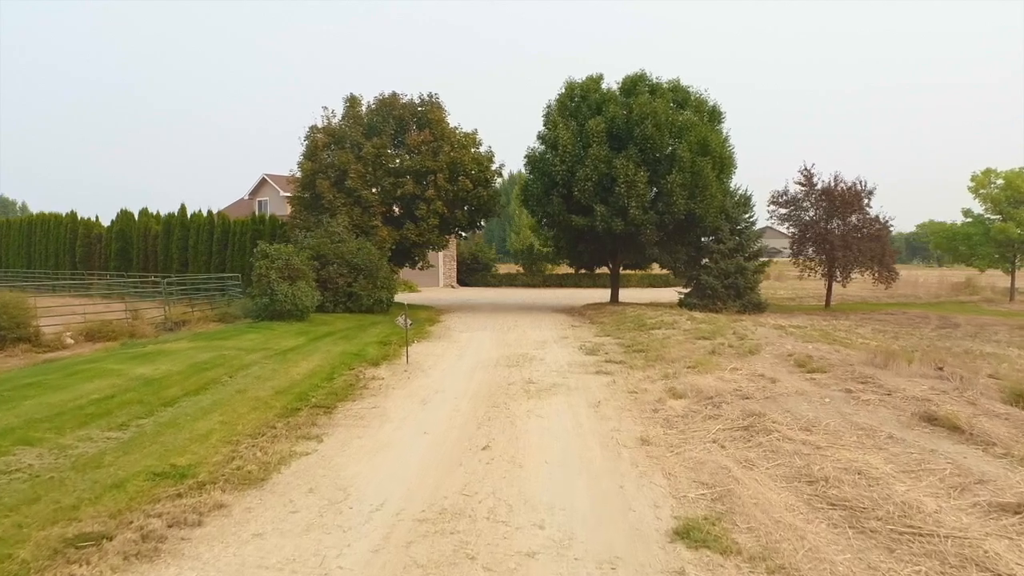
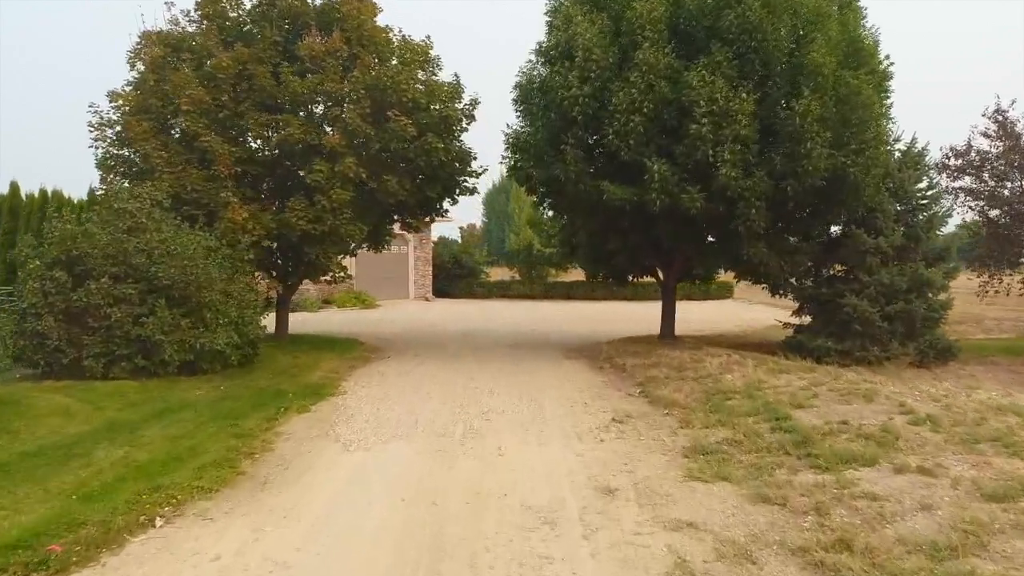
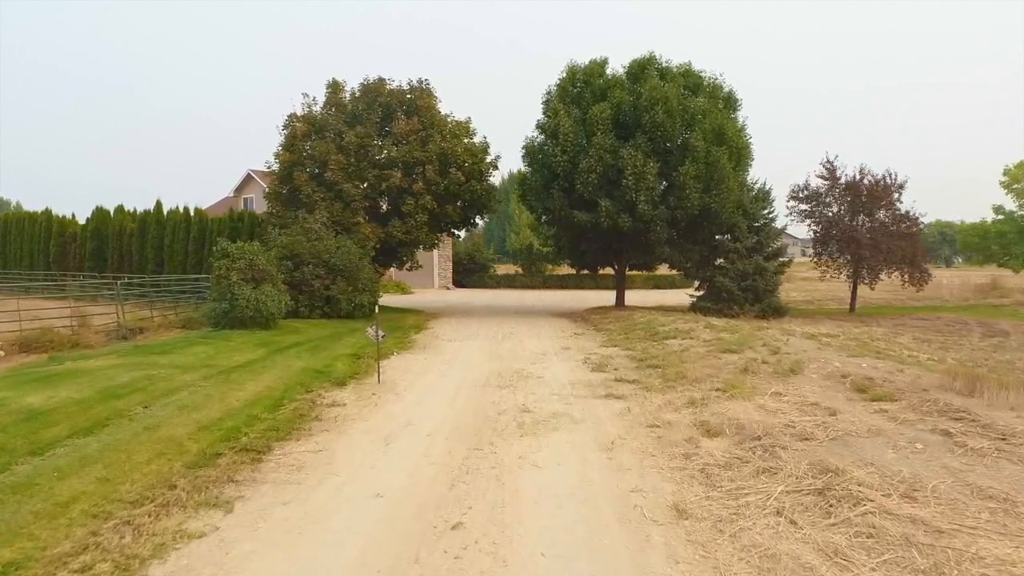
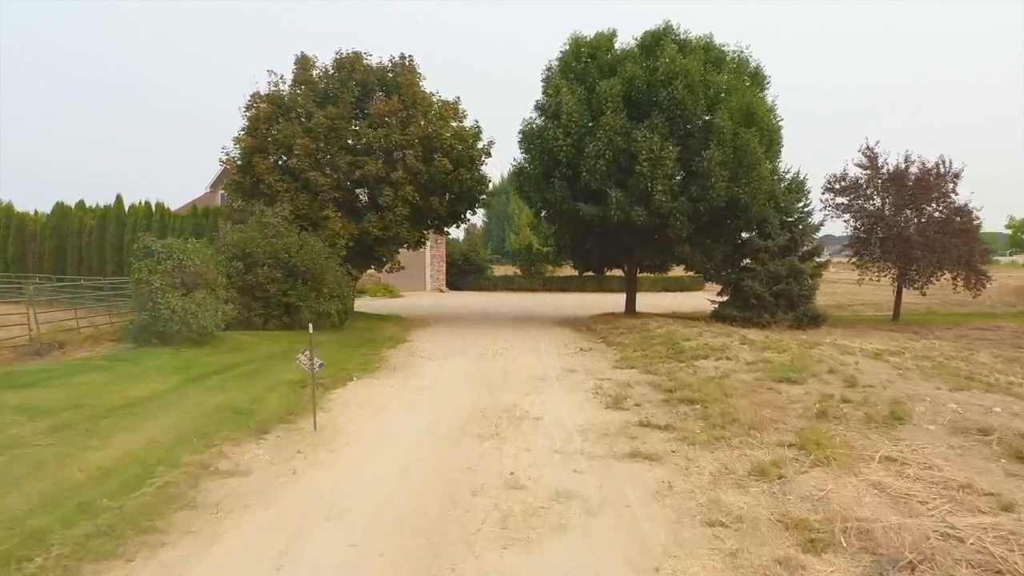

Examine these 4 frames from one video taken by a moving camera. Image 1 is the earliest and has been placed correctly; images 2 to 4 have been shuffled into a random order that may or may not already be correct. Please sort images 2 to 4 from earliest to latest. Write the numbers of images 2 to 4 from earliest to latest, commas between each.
3, 4, 2
